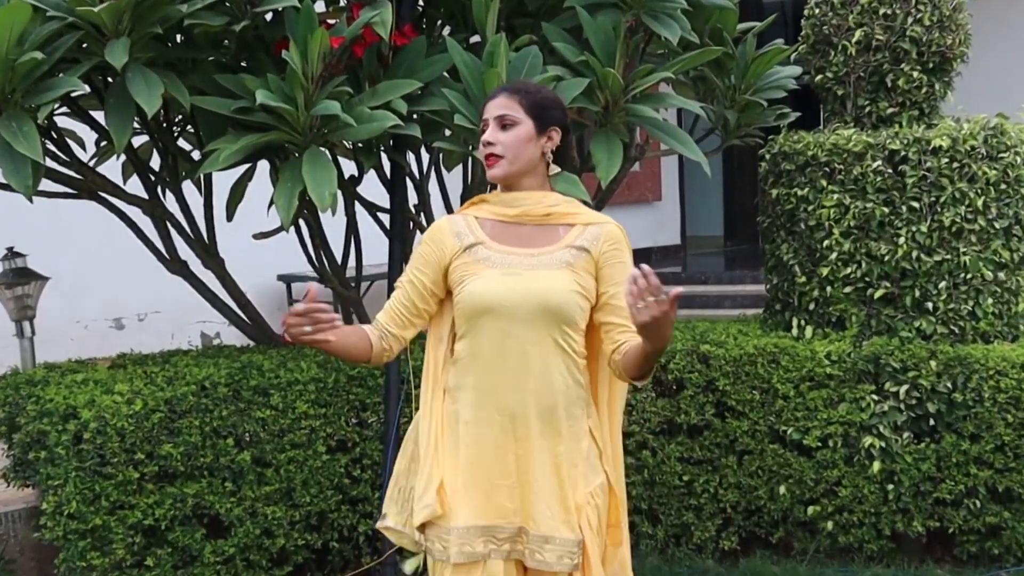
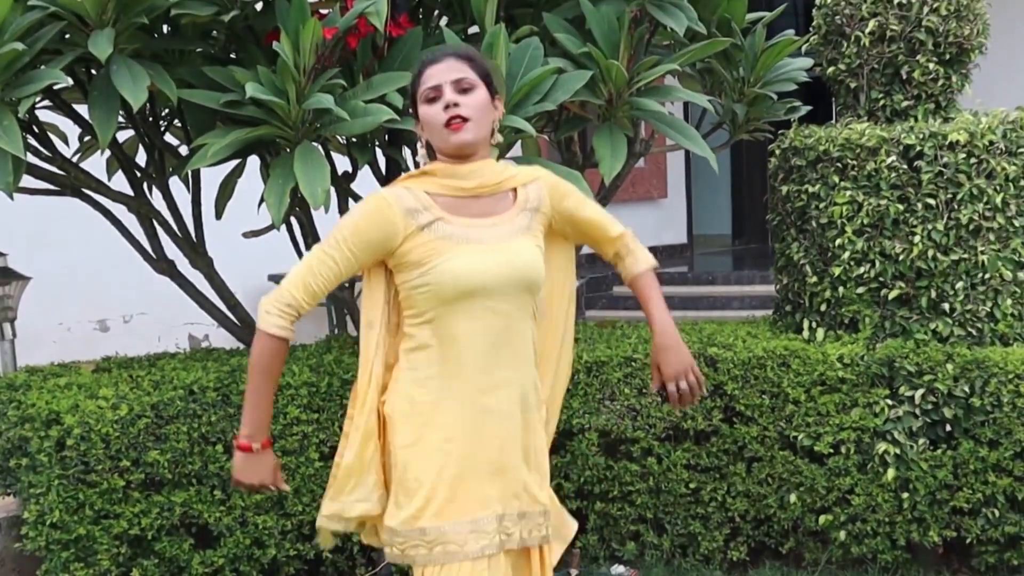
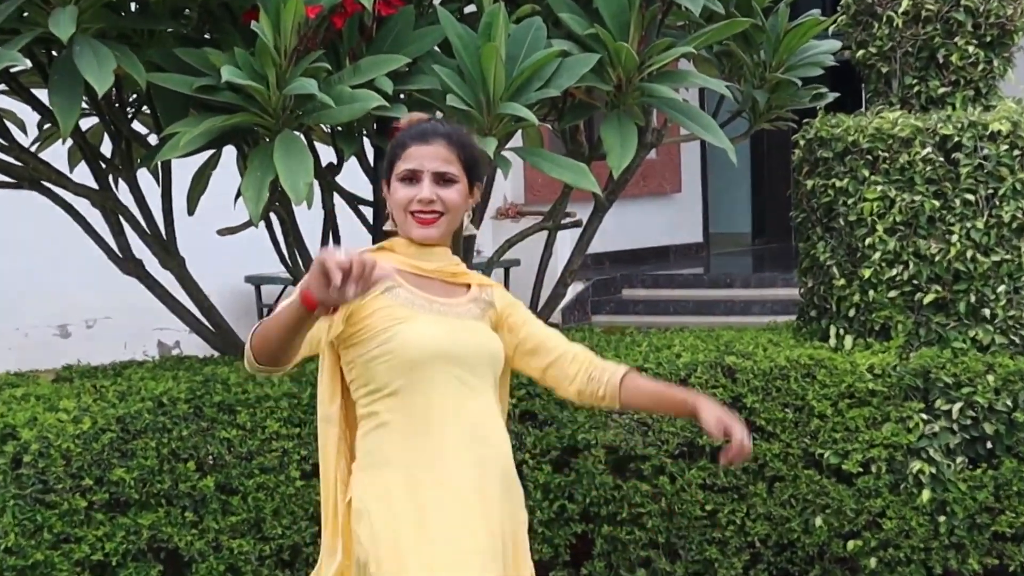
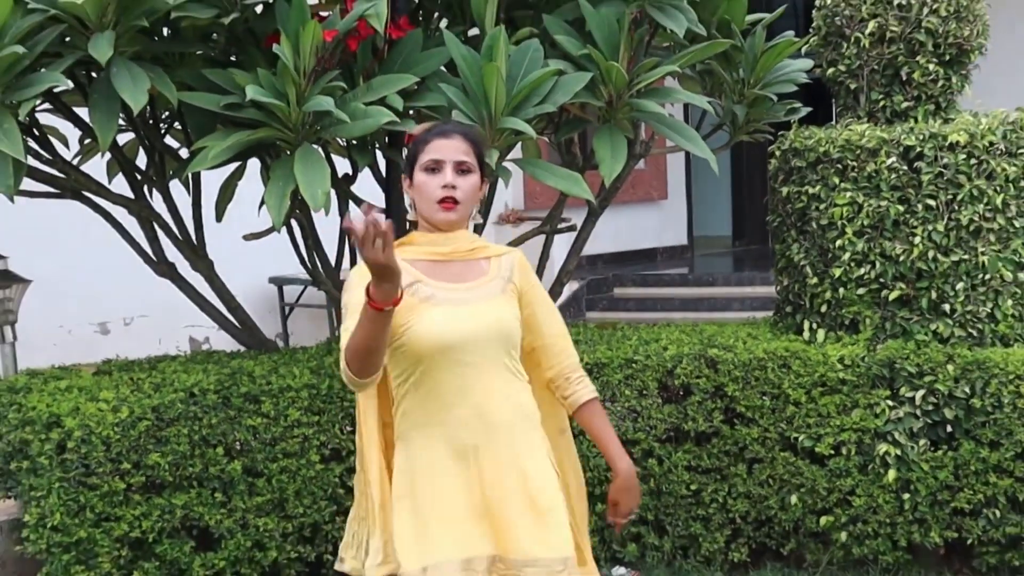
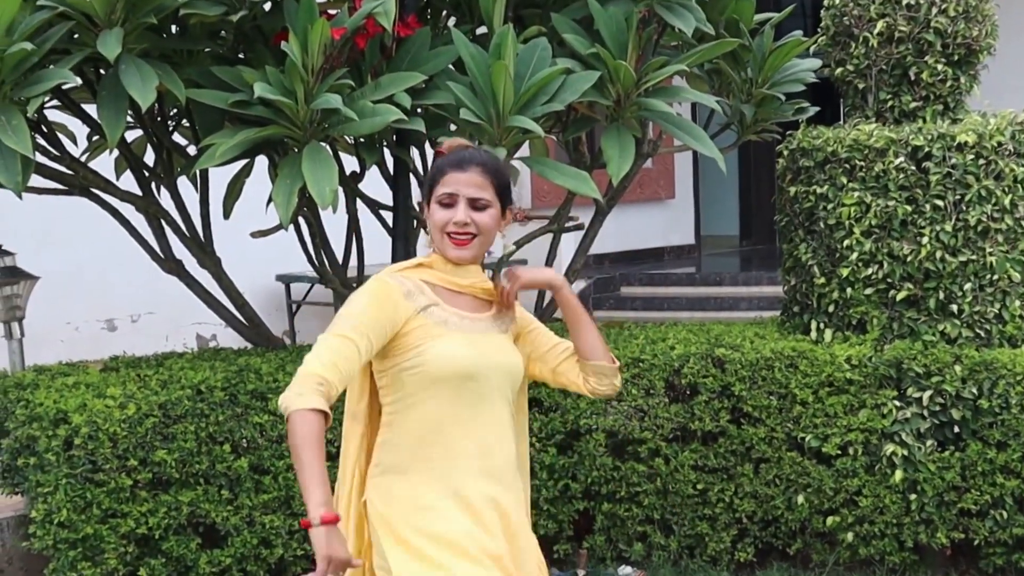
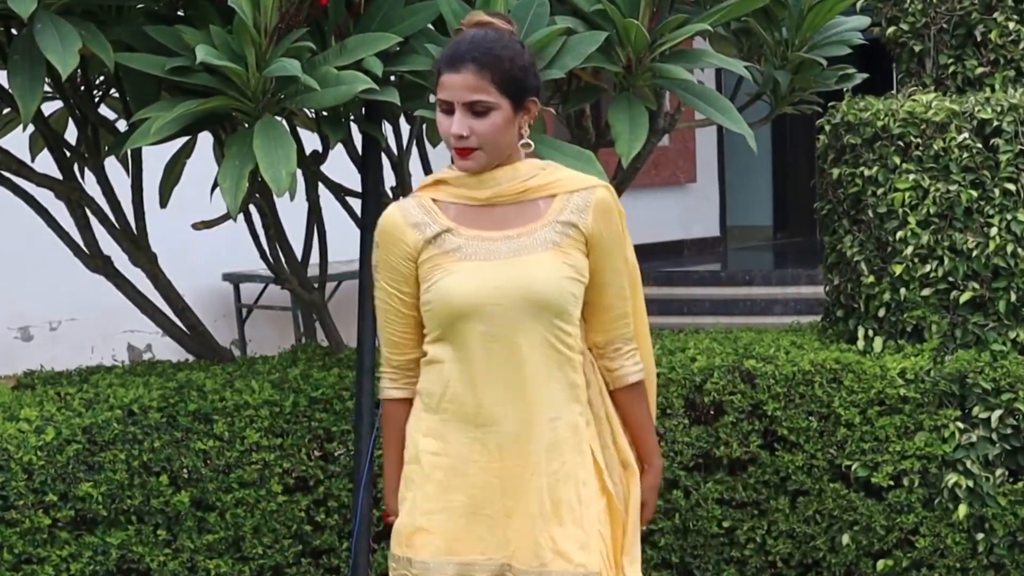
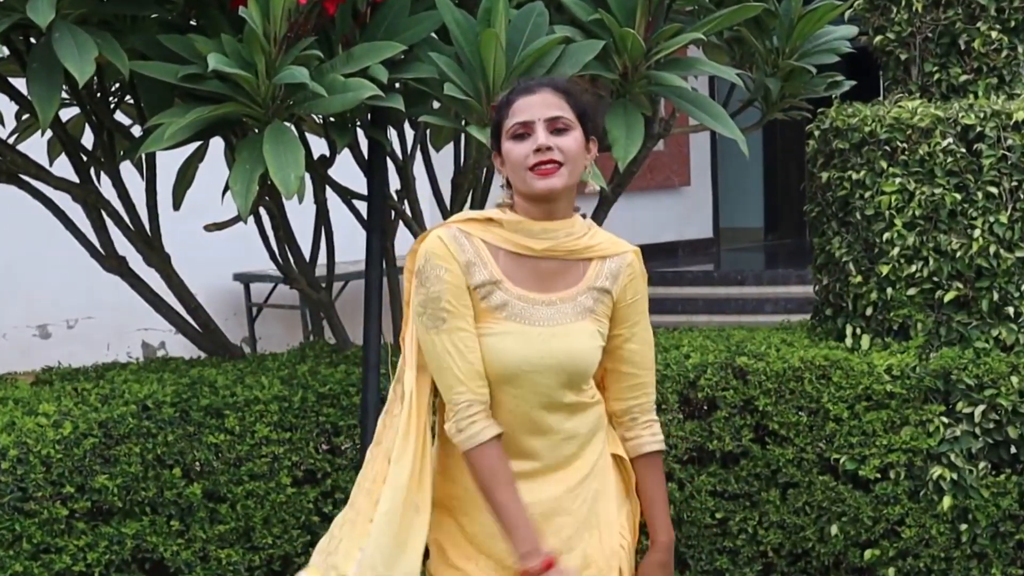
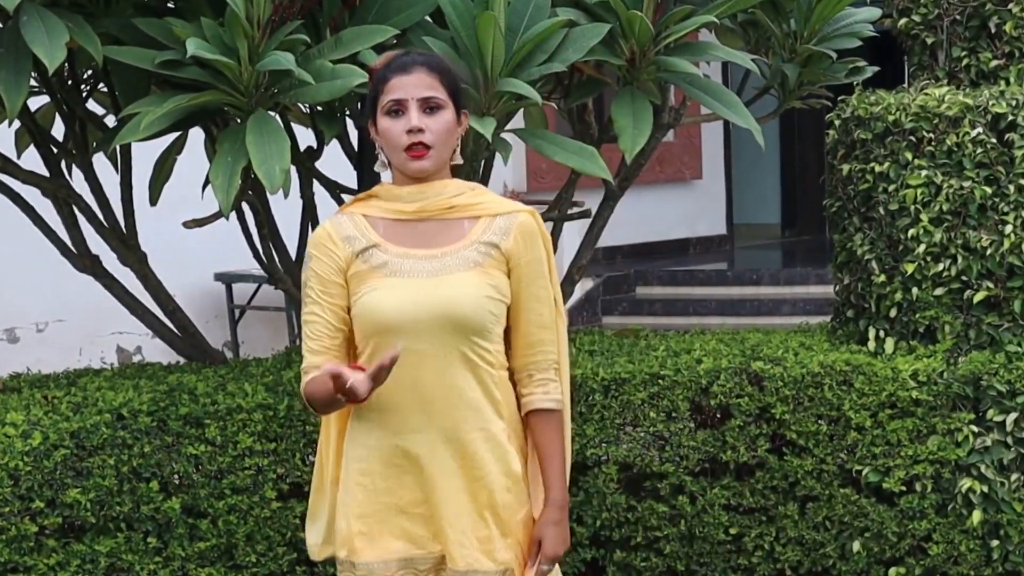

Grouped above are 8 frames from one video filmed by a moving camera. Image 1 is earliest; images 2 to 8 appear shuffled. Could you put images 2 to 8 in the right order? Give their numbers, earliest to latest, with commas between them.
7, 6, 8, 4, 2, 5, 3
